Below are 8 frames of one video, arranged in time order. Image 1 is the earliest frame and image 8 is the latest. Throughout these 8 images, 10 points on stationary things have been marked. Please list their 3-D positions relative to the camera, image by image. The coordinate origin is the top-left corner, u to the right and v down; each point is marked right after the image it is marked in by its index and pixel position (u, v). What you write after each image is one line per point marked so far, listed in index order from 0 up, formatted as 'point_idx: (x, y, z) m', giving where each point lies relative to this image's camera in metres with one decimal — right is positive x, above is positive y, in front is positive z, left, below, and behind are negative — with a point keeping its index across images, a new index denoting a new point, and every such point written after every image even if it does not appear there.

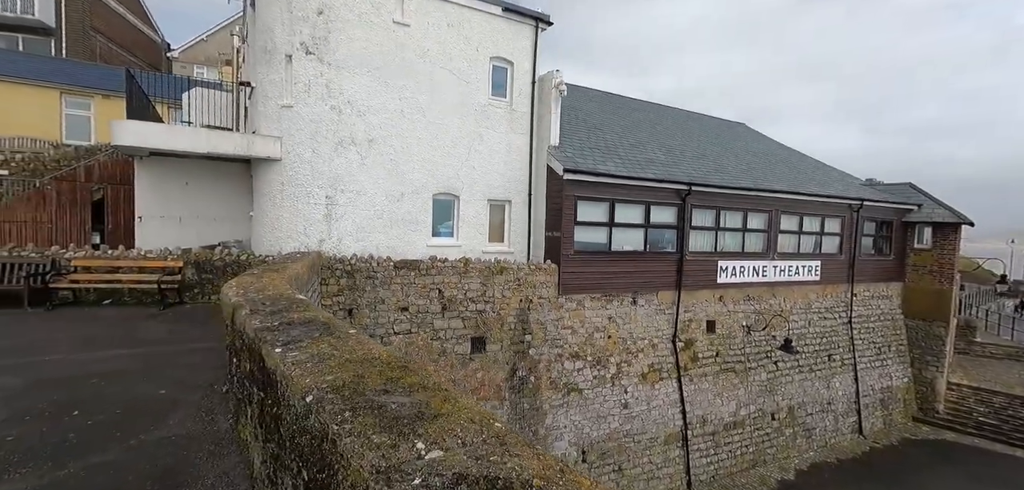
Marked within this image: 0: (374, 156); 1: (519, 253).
0: (-2.9, +1.8, +10.1) m
1: (+0.2, -0.2, +12.1) m
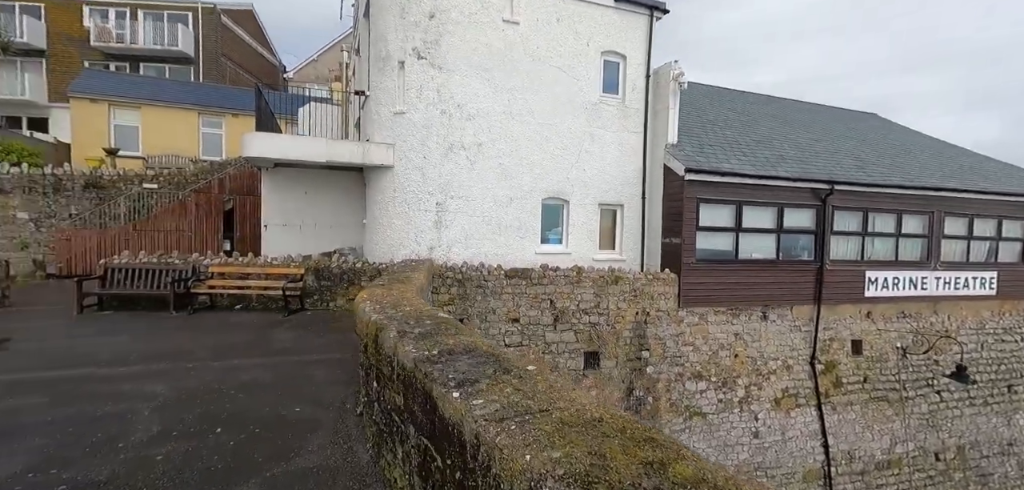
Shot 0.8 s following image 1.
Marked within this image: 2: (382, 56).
0: (-0.6, +1.7, +9.8) m
1: (+2.8, -0.4, +11.2) m
2: (-2.6, +3.8, +9.6) m
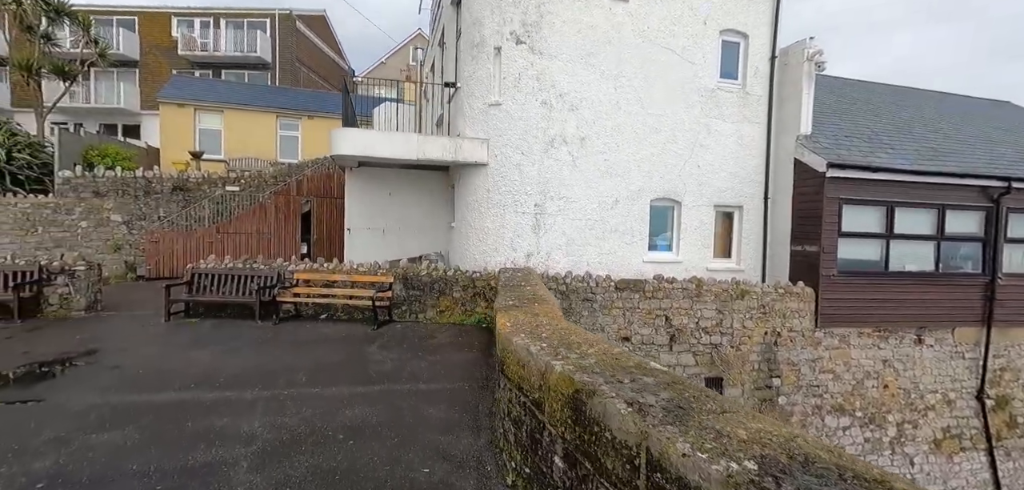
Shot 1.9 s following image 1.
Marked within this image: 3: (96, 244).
0: (+1.3, +1.6, +8.6) m
1: (+4.8, -0.5, +9.7) m
2: (-0.6, +3.6, +8.7) m
3: (-11.4, 0.0, +13.2) m
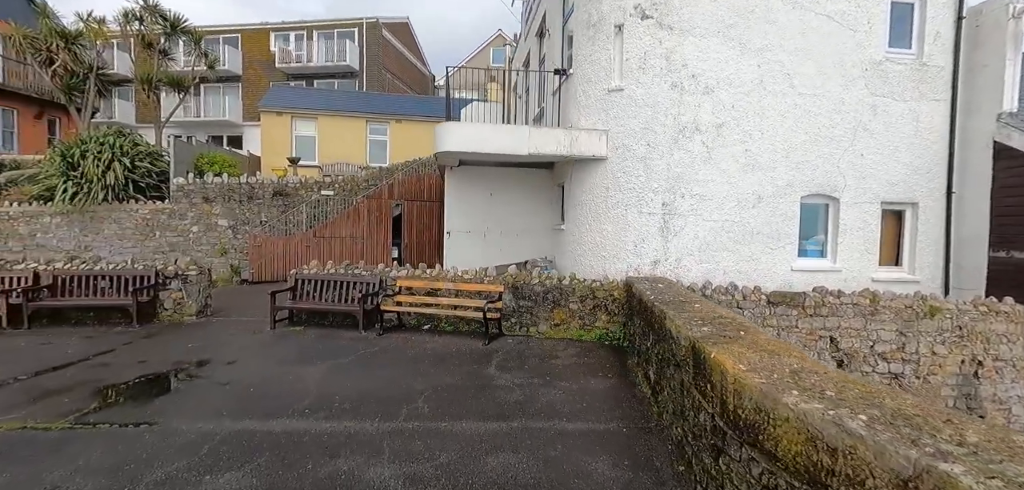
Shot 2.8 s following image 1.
0: (+3.2, +1.5, +7.4) m
1: (+6.8, -0.6, +7.9) m
2: (+1.3, +3.6, +7.7) m
3: (-8.7, -0.1, +13.7) m
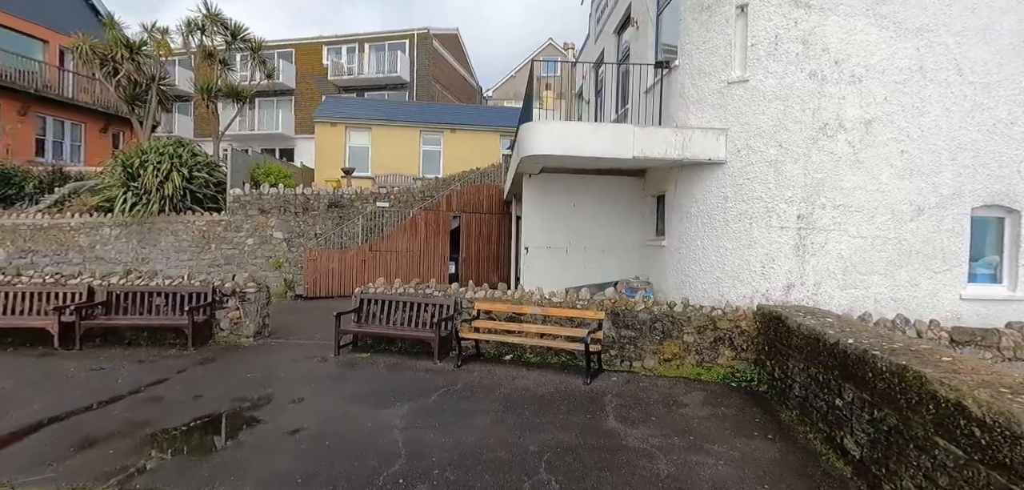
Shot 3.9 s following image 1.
0: (+4.6, +1.2, +6.1) m
1: (+8.1, -0.9, +6.3) m
2: (+2.7, +3.3, +6.6) m
3: (-6.9, -0.4, +13.2) m
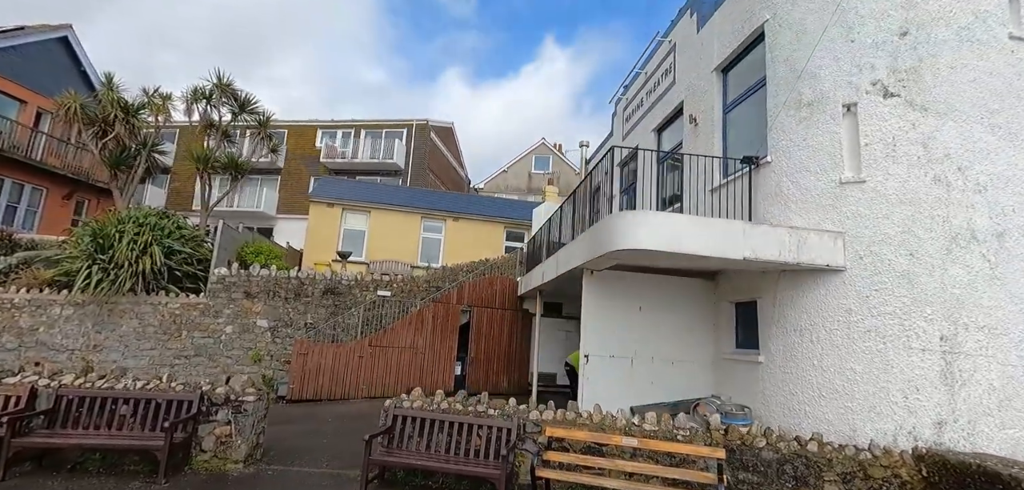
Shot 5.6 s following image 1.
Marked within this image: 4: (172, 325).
0: (+5.6, -0.2, +5.4) m
1: (+9.1, -2.5, +5.5) m
2: (+3.8, +1.8, +6.2) m
3: (-6.4, -2.5, +11.3) m
4: (-7.6, -1.8, +10.9) m
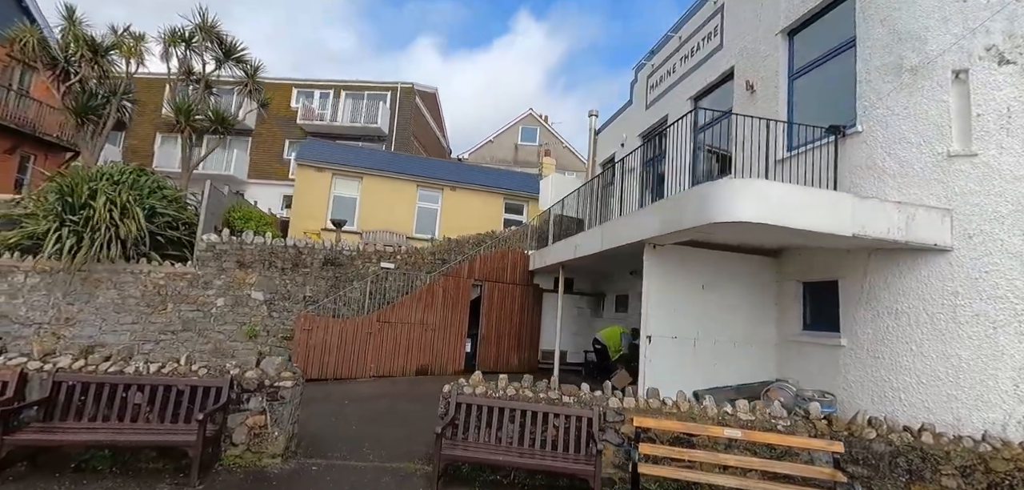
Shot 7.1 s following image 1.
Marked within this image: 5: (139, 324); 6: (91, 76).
0: (+6.5, 0.0, +5.2) m
1: (+9.9, -2.4, +5.6) m
2: (+4.7, +2.1, +5.7) m
3: (-6.0, -1.8, +10.3) m
4: (-7.1, -1.0, +9.7) m
5: (-7.4, -1.6, +9.6) m
6: (-10.8, +4.2, +12.2) m
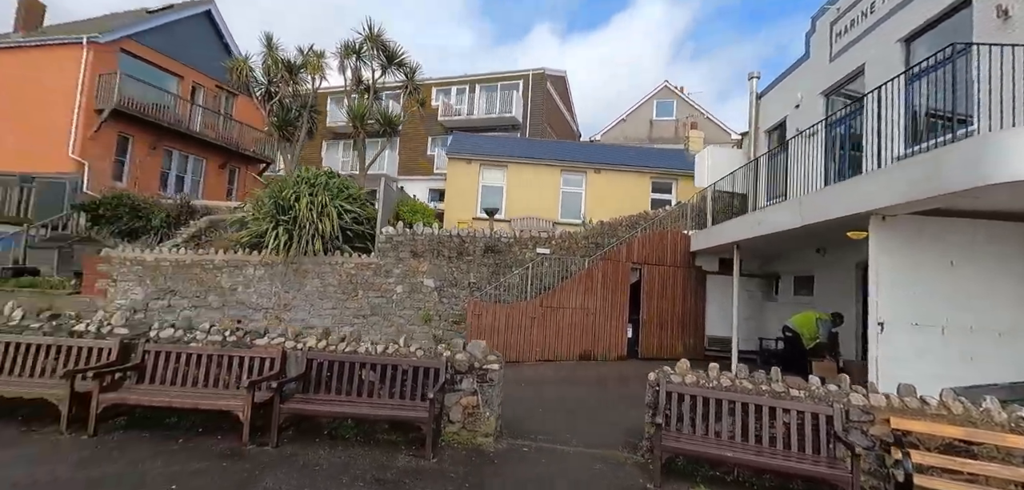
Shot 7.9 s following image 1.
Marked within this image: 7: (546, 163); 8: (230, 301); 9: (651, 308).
0: (+8.4, +0.4, +3.1) m
1: (+11.9, -1.8, +2.7) m
2: (+6.6, +2.5, +4.0) m
3: (-2.4, -1.6, +11.2) m
4: (-3.7, -0.9, +10.9) m
5: (-3.9, -1.4, +10.8) m
6: (-6.8, +4.3, +14.1) m
7: (+1.2, +2.8, +16.9) m
8: (-6.3, -1.2, +10.7) m
9: (+3.4, -1.5, +11.4) m
